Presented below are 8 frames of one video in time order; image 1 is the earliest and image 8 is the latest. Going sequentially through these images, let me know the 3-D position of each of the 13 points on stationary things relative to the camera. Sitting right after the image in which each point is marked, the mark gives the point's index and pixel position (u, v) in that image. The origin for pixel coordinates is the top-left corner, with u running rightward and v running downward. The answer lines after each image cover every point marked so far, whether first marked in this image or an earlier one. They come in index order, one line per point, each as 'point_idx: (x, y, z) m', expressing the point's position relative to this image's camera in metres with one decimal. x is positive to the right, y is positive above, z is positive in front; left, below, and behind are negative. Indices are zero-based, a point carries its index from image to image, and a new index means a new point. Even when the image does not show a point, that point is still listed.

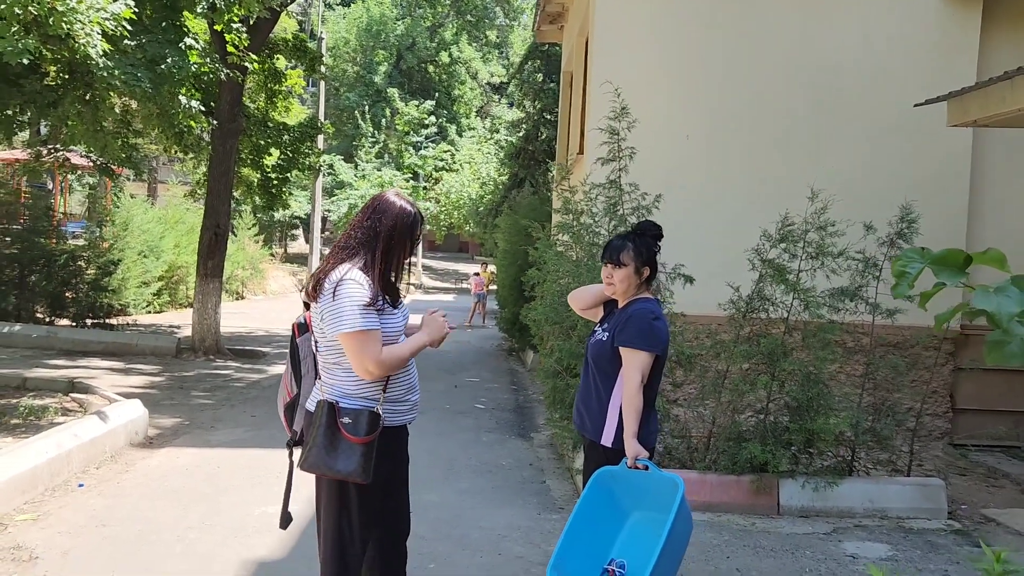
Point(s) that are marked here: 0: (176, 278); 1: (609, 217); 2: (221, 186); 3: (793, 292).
0: (-7.5, +0.2, +18.3) m
1: (+0.7, +0.5, +5.8) m
2: (-3.9, +1.3, +10.9) m
3: (+1.8, 0.0, +5.3) m
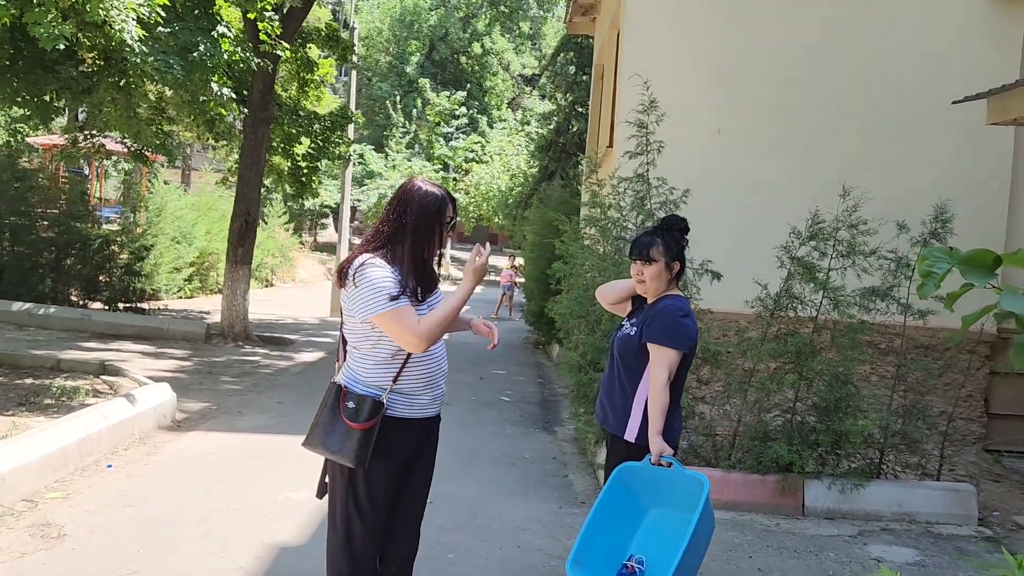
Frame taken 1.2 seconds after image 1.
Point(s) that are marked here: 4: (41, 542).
0: (-6.9, +0.5, +18.6) m
1: (+0.9, +0.5, +5.7) m
2: (-3.5, +1.5, +11.0) m
3: (+2.0, 0.0, +5.2) m
4: (-2.4, -1.3, +4.1) m
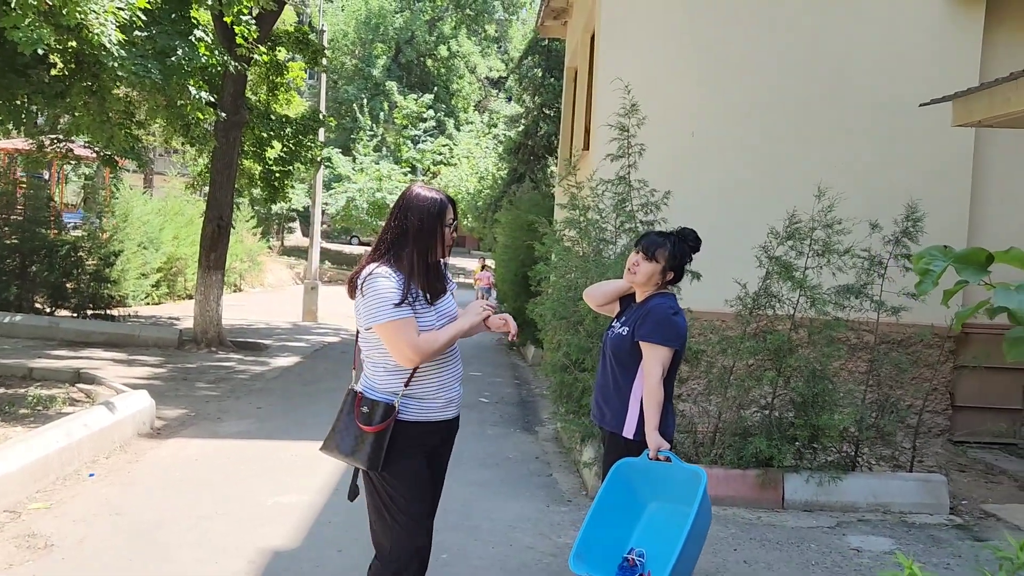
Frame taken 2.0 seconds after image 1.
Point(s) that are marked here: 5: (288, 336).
0: (-7.6, +0.4, +18.3) m
1: (+0.7, +0.5, +5.8) m
2: (-3.8, +1.4, +10.9) m
3: (+1.9, 0.0, +5.3) m
4: (-2.4, -1.3, +4.1) m
5: (-3.6, -0.8, +13.3) m
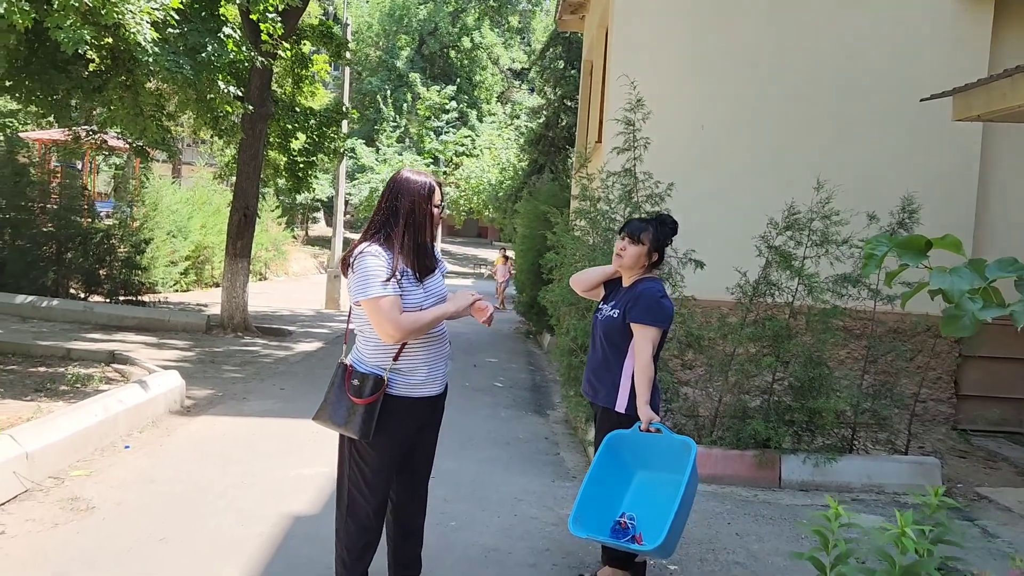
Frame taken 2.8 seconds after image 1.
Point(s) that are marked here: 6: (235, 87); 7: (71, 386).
0: (-7.1, +0.7, +18.8) m
1: (+0.8, +0.6, +6.0) m
2: (-3.6, +1.6, +11.2) m
3: (+1.9, +0.1, +5.5) m
4: (-2.4, -1.2, +4.4) m
5: (-3.3, -0.6, +13.7) m
6: (-2.5, +1.8, +7.5) m
7: (-3.5, -0.8, +6.5) m
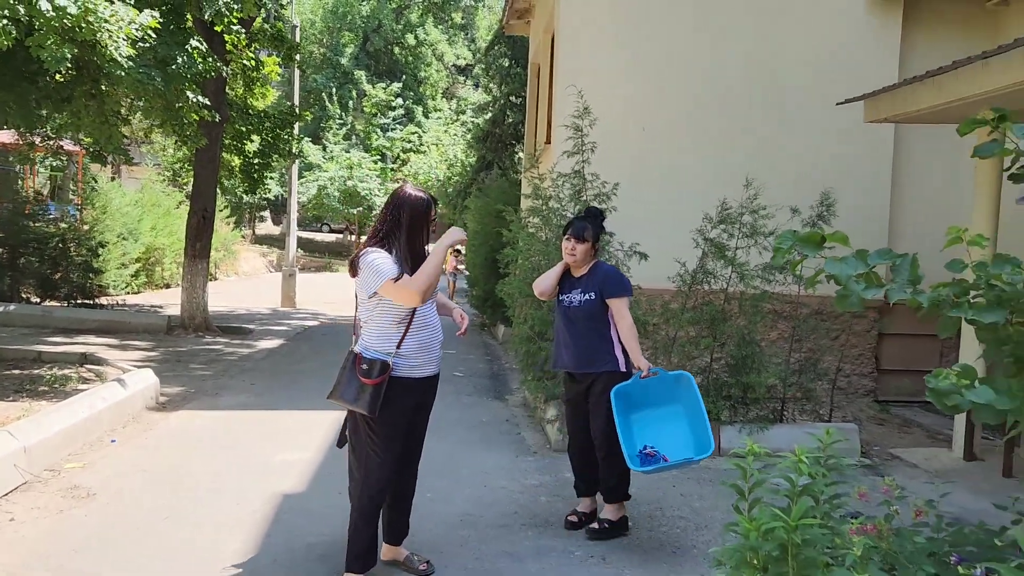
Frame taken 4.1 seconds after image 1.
0: (-8.2, +0.6, +18.8) m
1: (+0.5, +0.7, +6.6) m
2: (-4.3, +1.6, +11.5) m
3: (+1.6, +0.2, +6.1) m
4: (-2.5, -1.2, +4.8) m
5: (-4.1, -0.6, +14.0) m
6: (-3.0, +1.8, +7.8) m
7: (-3.8, -0.8, +6.8) m
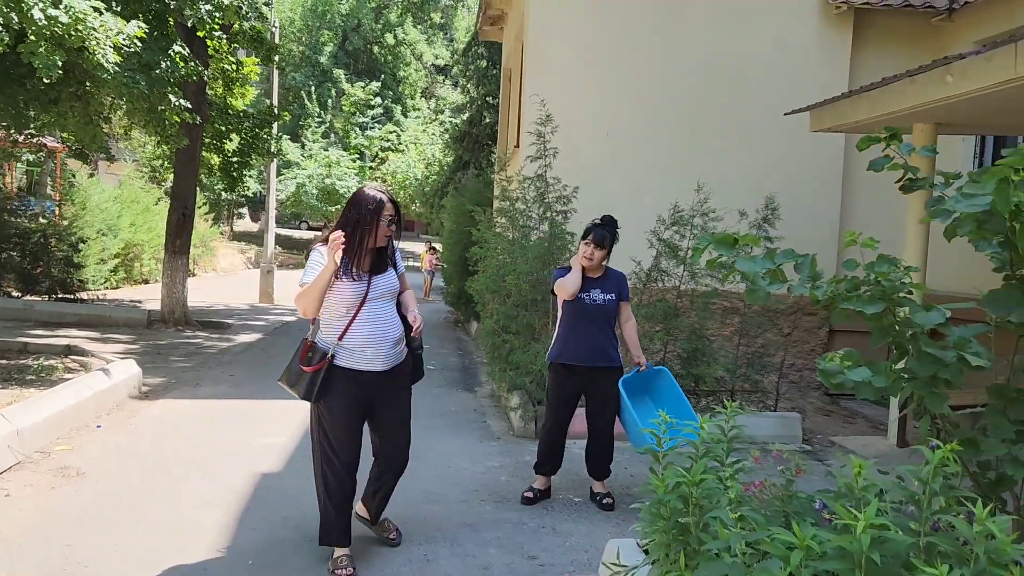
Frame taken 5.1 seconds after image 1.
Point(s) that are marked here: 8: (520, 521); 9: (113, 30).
0: (-8.8, +0.7, +19.0) m
1: (+0.2, +0.7, +7.0) m
2: (-4.6, +1.7, +11.7) m
3: (+1.4, +0.2, +6.6) m
4: (-2.8, -1.2, +5.1) m
5: (-4.6, -0.5, +14.2) m
6: (-3.3, +1.9, +8.2) m
7: (-4.1, -0.8, +7.1) m
8: (0.0, -1.3, +4.5) m
9: (-3.0, +2.0, +6.3) m
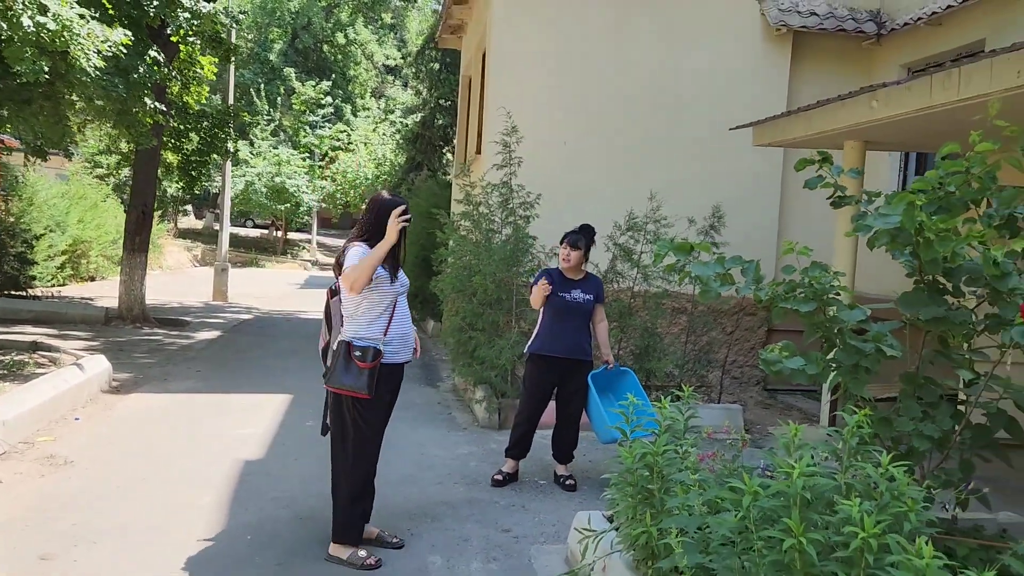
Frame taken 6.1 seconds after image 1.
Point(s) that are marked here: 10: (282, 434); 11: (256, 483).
0: (-9.9, +0.8, +18.8) m
1: (-0.1, +0.7, +7.4) m
2: (-5.3, +1.7, +11.8) m
3: (+1.1, +0.2, +7.1) m
4: (-3.0, -1.2, +5.3) m
5: (-5.4, -0.4, +14.3) m
6: (-3.7, +1.9, +8.4) m
7: (-4.4, -0.7, +7.2) m
8: (-0.1, -1.3, +4.9) m
9: (-3.3, +2.0, +6.5) m
10: (-1.8, -1.1, +6.3) m
11: (-1.6, -1.2, +5.2) m
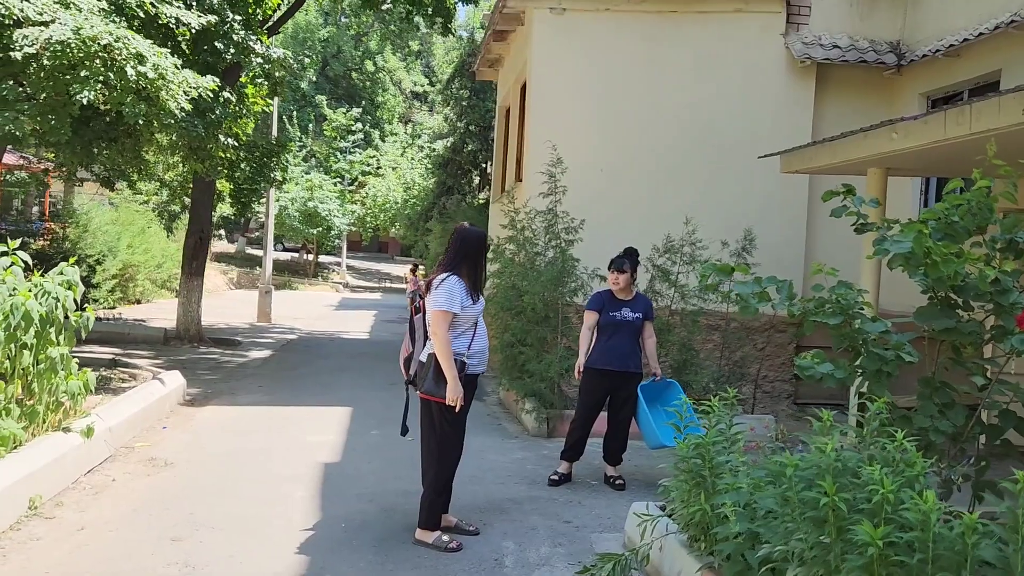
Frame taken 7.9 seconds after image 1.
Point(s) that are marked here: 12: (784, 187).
0: (-9.2, +0.3, +19.6) m
1: (+0.3, +0.5, +8.0) m
2: (-4.7, +1.4, +12.6) m
3: (+1.5, 0.0, +7.6) m
4: (-2.6, -1.3, +5.9) m
5: (-4.8, -0.8, +15.0) m
6: (-3.2, +1.7, +9.1) m
7: (-4.0, -0.9, +7.9) m
8: (+0.3, -1.4, +5.4) m
9: (-2.9, +1.8, +7.2) m
10: (-1.3, -1.3, +6.9) m
11: (-1.2, -1.4, +5.7) m
12: (+3.2, +1.2, +9.5) m
